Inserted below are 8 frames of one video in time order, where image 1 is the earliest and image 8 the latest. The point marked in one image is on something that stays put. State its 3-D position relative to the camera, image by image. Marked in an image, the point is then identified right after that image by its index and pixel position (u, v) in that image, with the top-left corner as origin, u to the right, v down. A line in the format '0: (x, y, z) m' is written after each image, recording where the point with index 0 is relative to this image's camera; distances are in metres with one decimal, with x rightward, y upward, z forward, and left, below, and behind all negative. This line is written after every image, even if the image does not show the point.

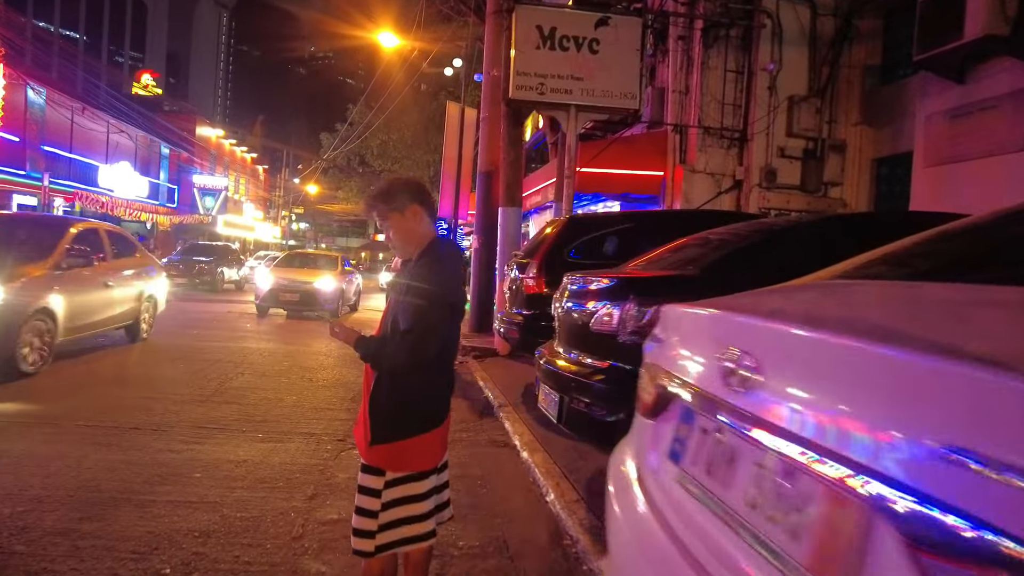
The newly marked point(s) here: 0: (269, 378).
0: (-2.9, -1.1, +8.0) m
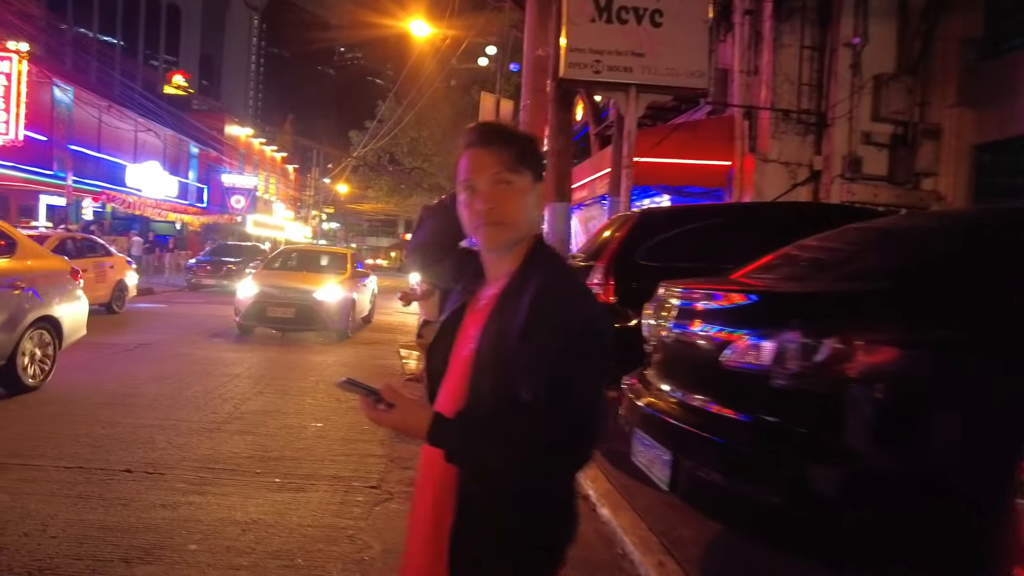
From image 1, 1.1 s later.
0: (-2.3, -1.2, +7.0) m
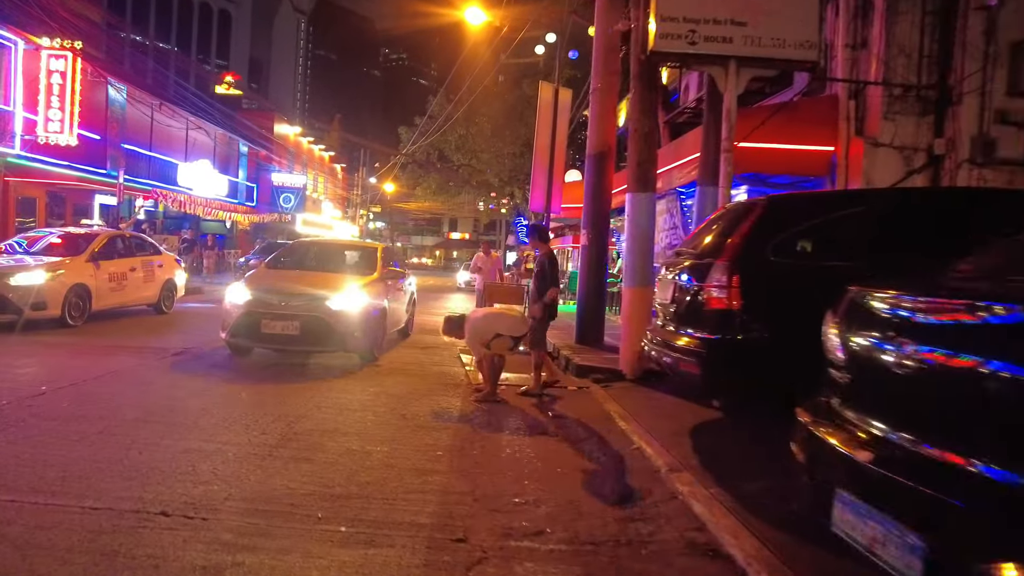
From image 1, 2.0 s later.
0: (-1.5, -1.2, +6.2) m
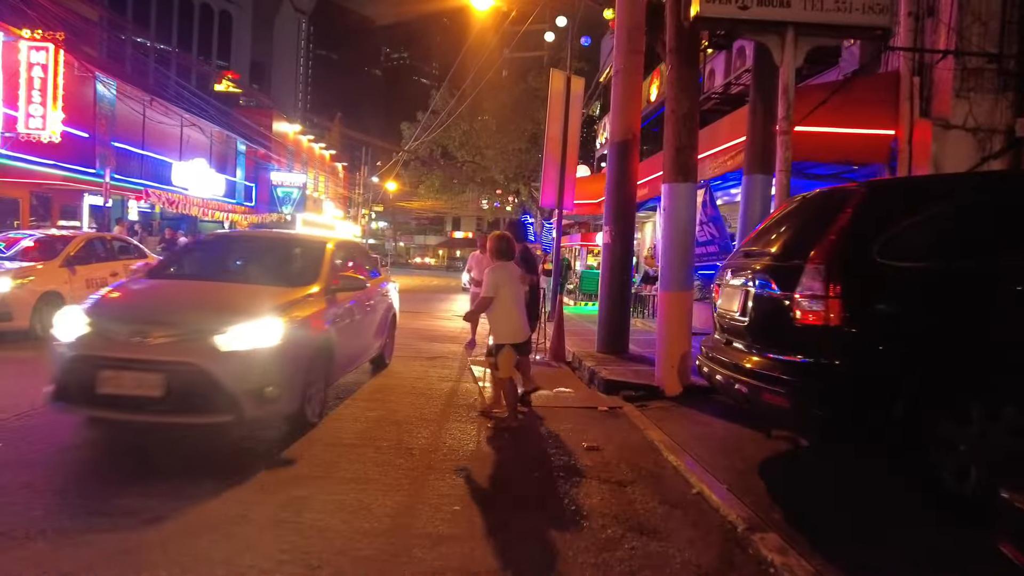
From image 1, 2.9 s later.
0: (-1.3, -1.3, +5.1) m
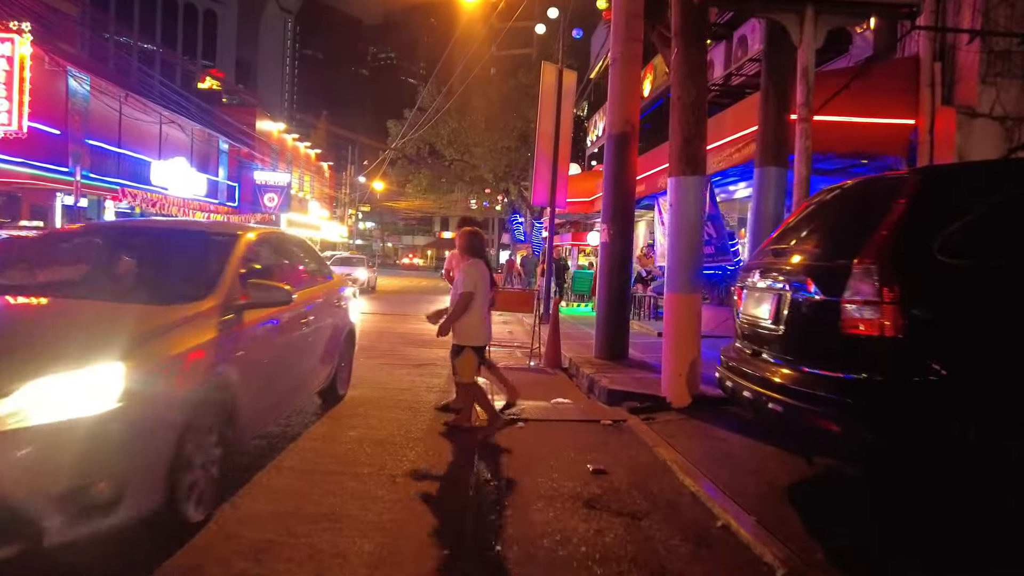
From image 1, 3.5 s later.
0: (-1.3, -1.3, +4.4) m
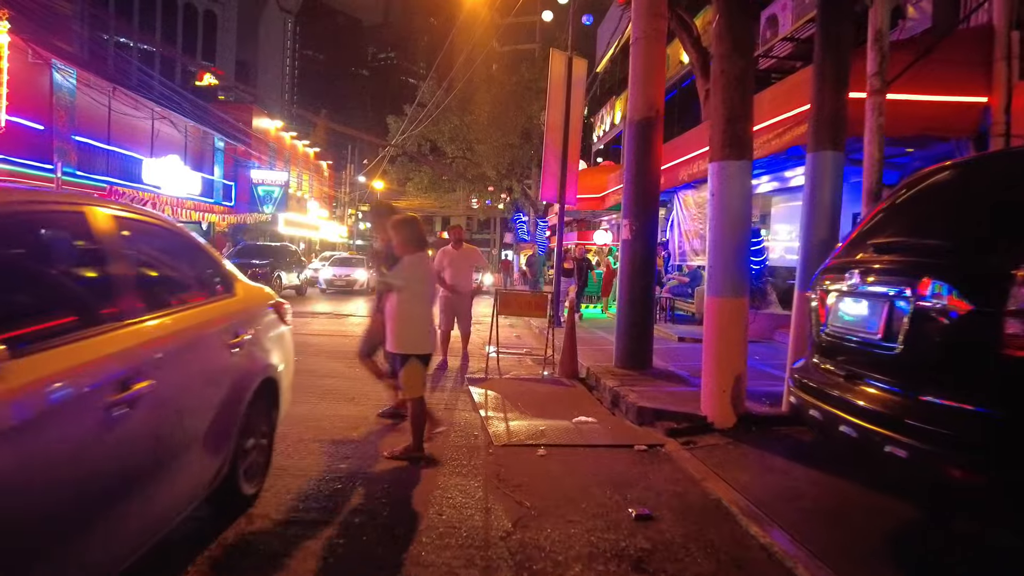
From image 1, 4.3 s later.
0: (-1.1, -1.3, +3.5) m
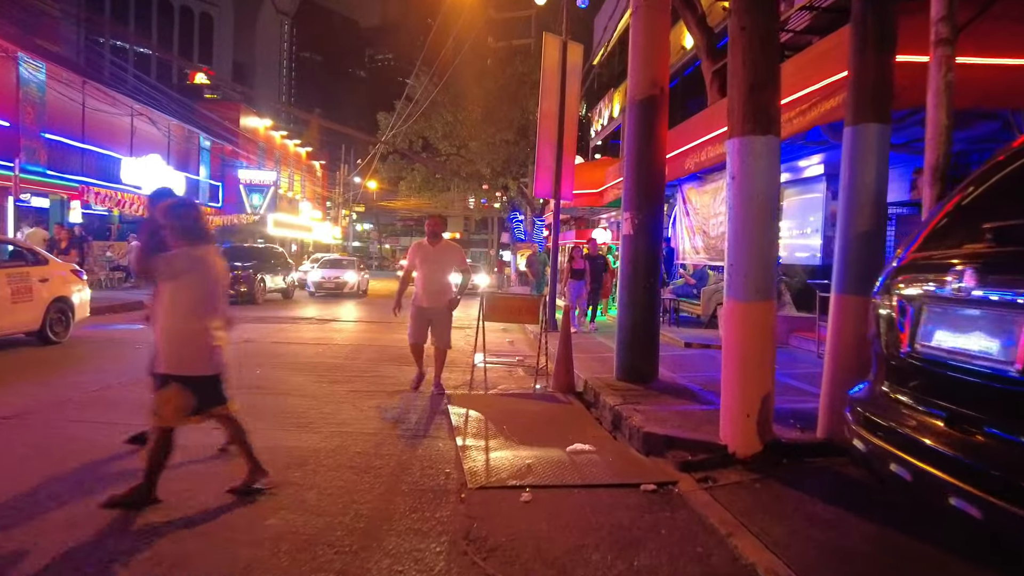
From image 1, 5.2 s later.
0: (-1.3, -1.4, +2.5) m
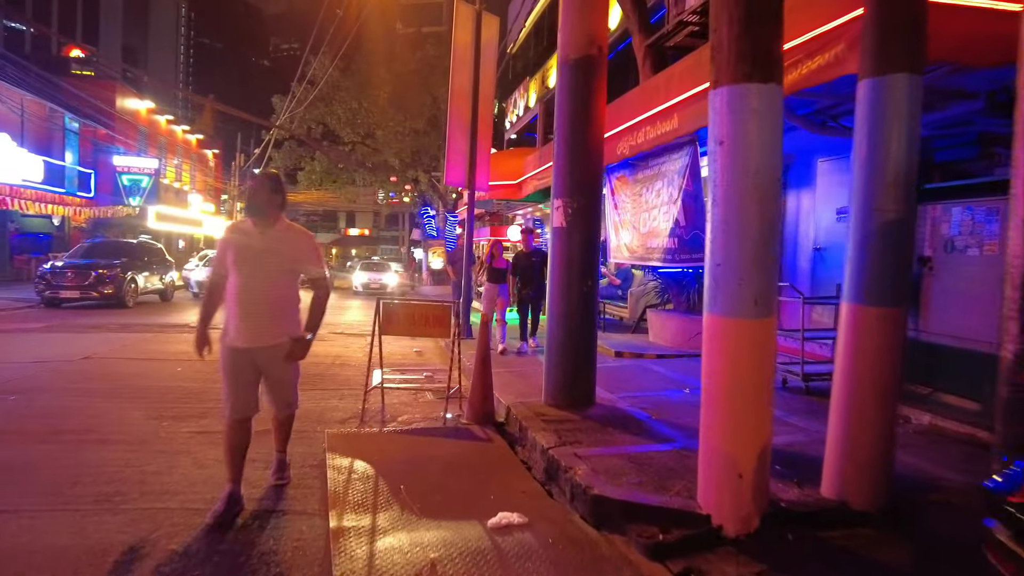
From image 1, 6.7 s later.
0: (-1.5, -1.4, +0.7) m
